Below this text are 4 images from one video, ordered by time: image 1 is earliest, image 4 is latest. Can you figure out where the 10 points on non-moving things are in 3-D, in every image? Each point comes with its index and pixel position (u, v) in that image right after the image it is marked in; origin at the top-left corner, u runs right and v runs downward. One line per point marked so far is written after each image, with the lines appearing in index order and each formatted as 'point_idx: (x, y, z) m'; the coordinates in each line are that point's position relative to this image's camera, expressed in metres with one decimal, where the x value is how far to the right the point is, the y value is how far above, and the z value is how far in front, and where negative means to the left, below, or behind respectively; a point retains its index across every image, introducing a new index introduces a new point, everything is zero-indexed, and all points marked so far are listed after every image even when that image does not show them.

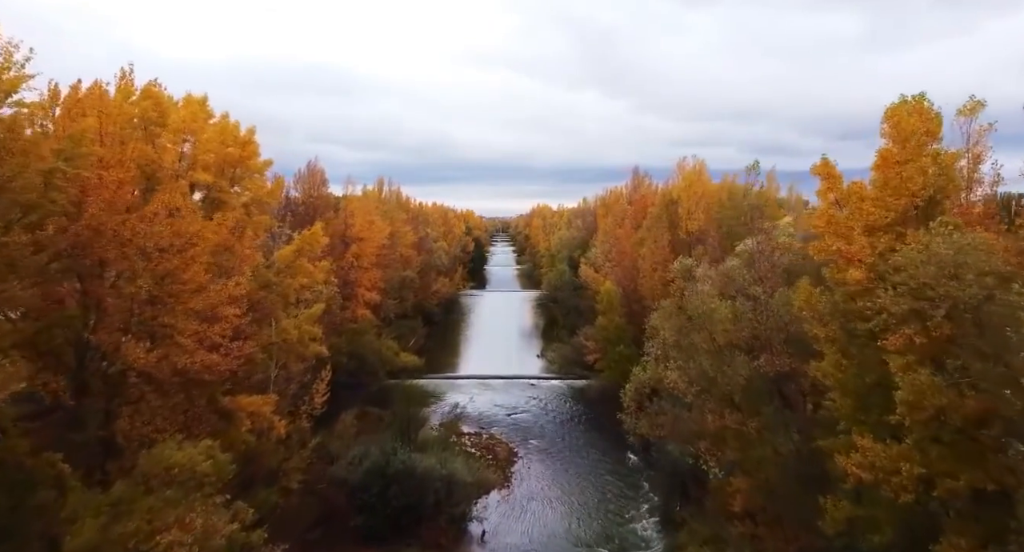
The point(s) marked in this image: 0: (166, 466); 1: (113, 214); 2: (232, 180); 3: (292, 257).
0: (-4.9, -2.7, +9.7) m
1: (-6.8, +1.1, +11.9) m
2: (-6.9, +2.3, +17.0) m
3: (-5.8, +0.5, +18.4) m
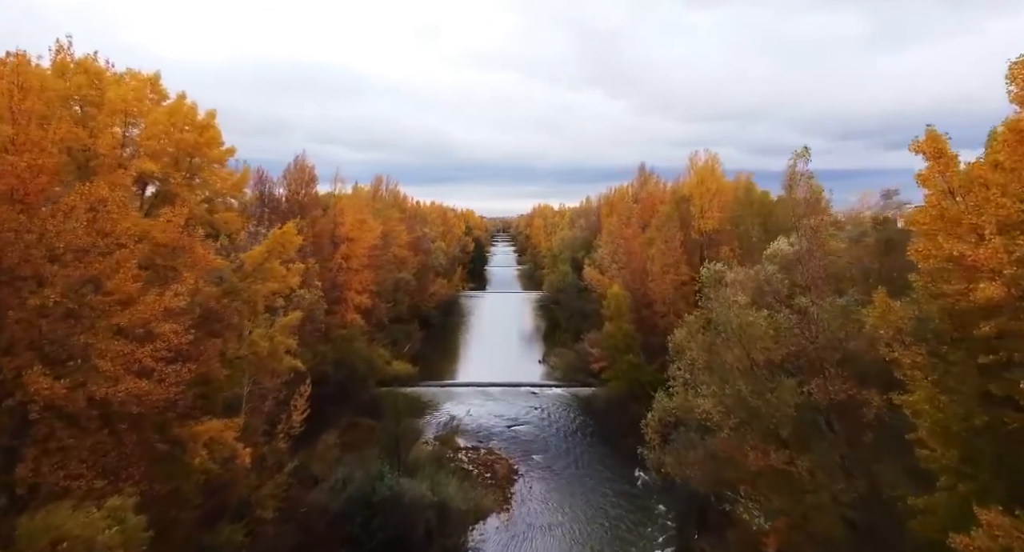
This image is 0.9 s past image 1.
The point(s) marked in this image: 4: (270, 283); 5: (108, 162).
0: (-4.9, -2.8, +7.4) m
1: (-6.8, +0.9, +9.6) m
2: (-6.9, +2.2, +14.8) m
3: (-5.8, +0.4, +16.1) m
4: (-5.7, -0.2, +16.3) m
5: (-7.4, +2.1, +12.6) m
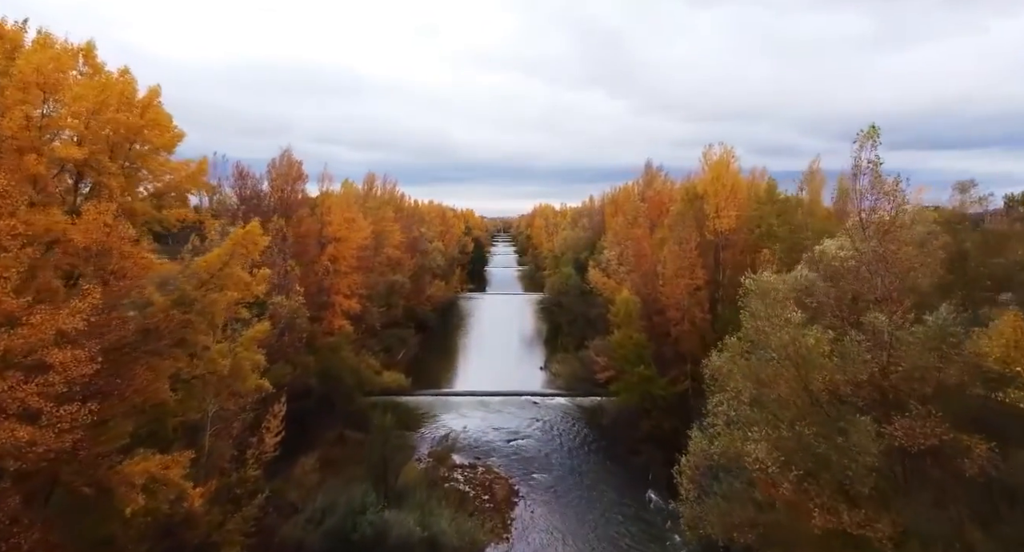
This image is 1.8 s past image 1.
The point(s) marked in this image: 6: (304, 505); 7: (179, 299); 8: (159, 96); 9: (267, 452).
0: (-4.9, -2.9, +5.1) m
1: (-6.8, +0.8, +7.3) m
2: (-6.9, +2.1, +12.5) m
3: (-5.8, +0.2, +13.8) m
4: (-5.7, -0.3, +14.0) m
5: (-7.4, +2.0, +10.3) m
6: (-5.6, -6.1, +18.6) m
7: (-6.3, -0.4, +13.1) m
8: (-6.2, +3.2, +12.3) m
9: (-6.3, -4.5, +17.8) m
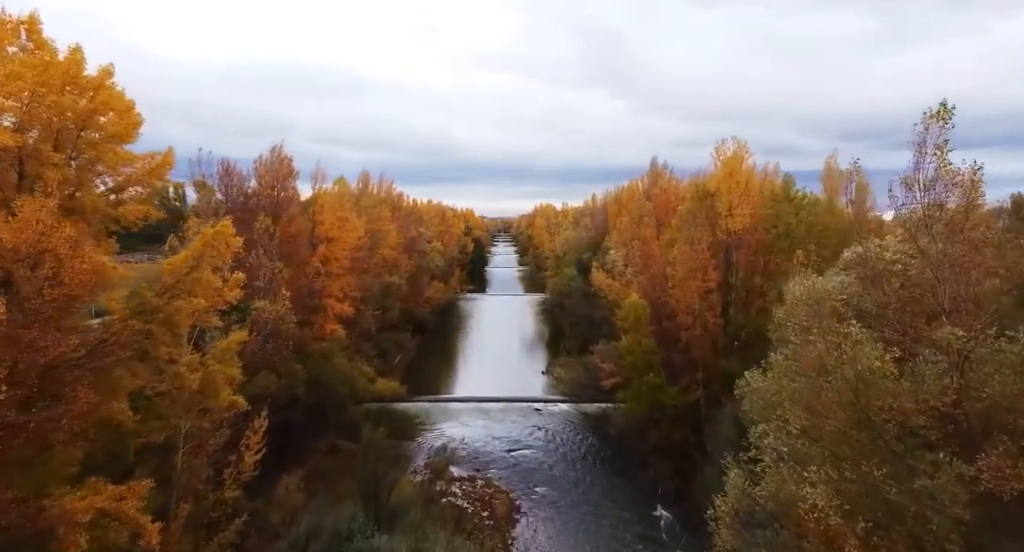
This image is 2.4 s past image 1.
0: (-4.8, -3.0, +3.6) m
1: (-6.8, +0.7, +5.8) m
2: (-6.8, +2.0, +11.0) m
3: (-5.8, +0.2, +12.3) m
4: (-5.7, -0.4, +12.5) m
5: (-7.3, +1.9, +8.8) m
6: (-5.6, -6.2, +17.1) m
7: (-6.3, -0.5, +11.6) m
8: (-6.2, +3.1, +10.8) m
9: (-6.2, -4.6, +16.3) m
